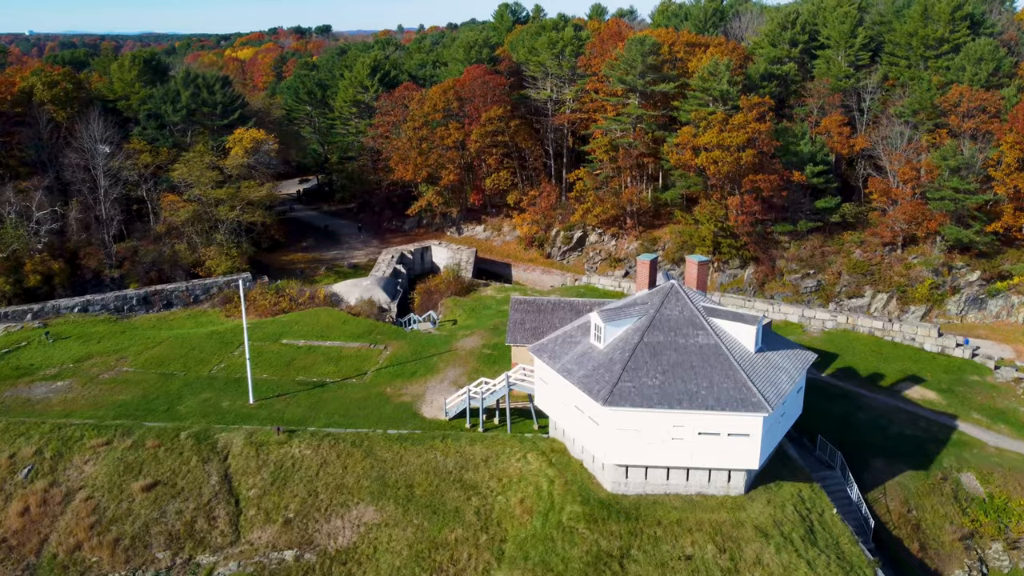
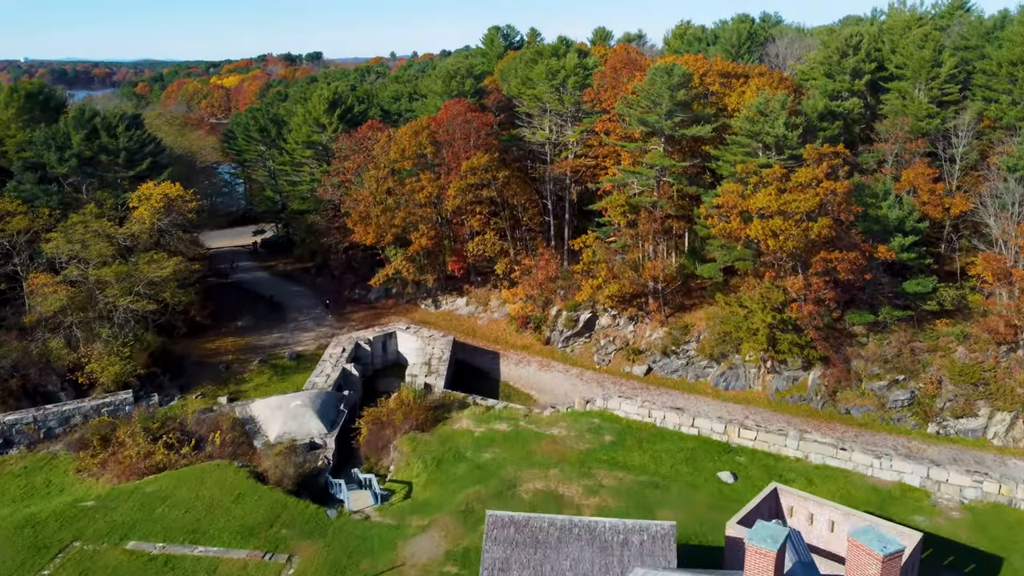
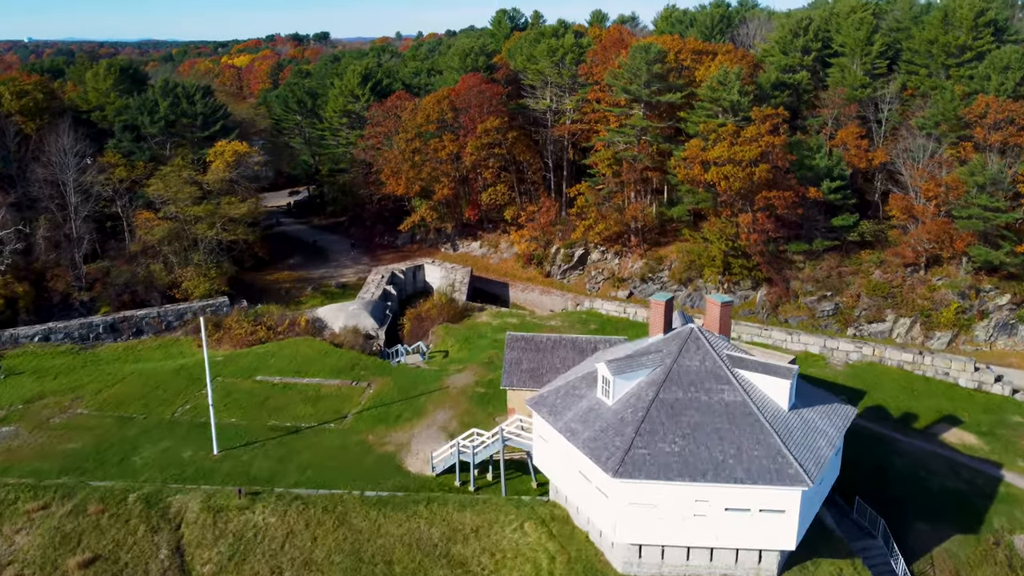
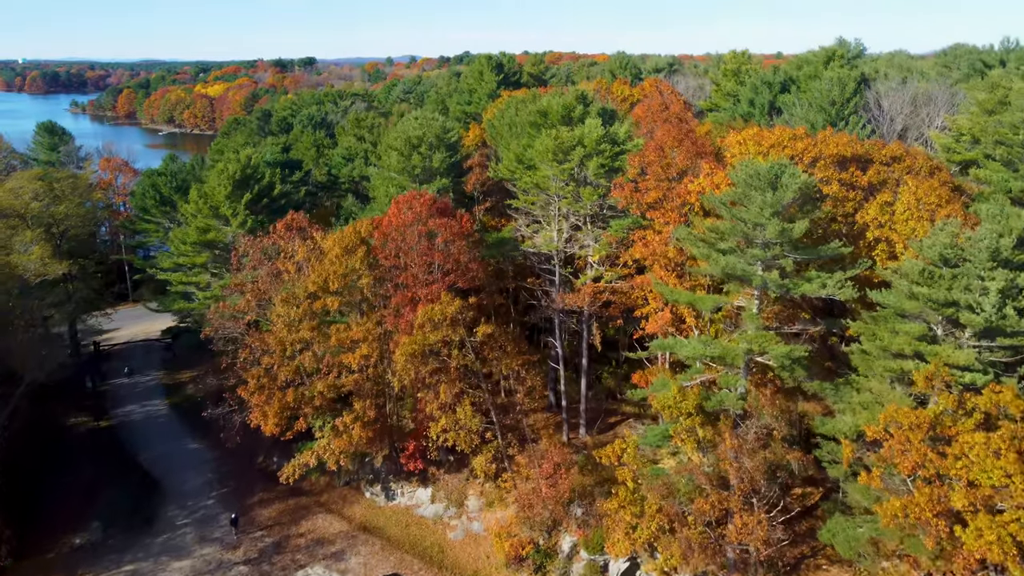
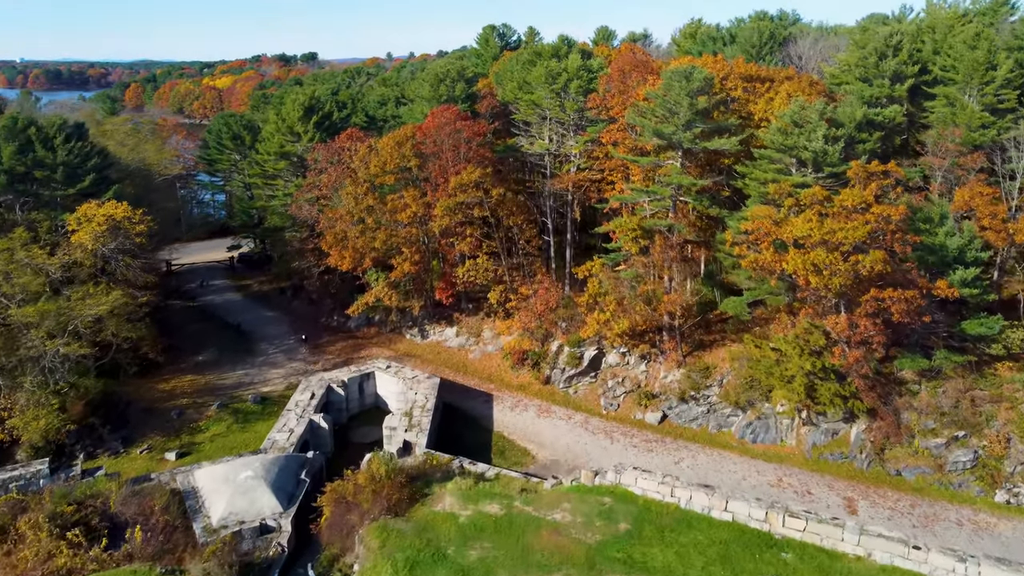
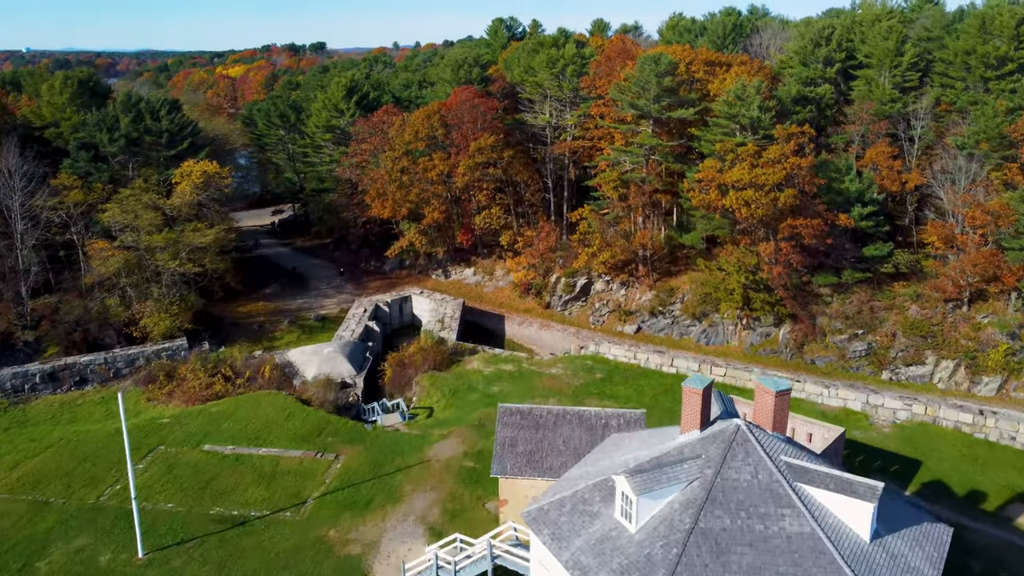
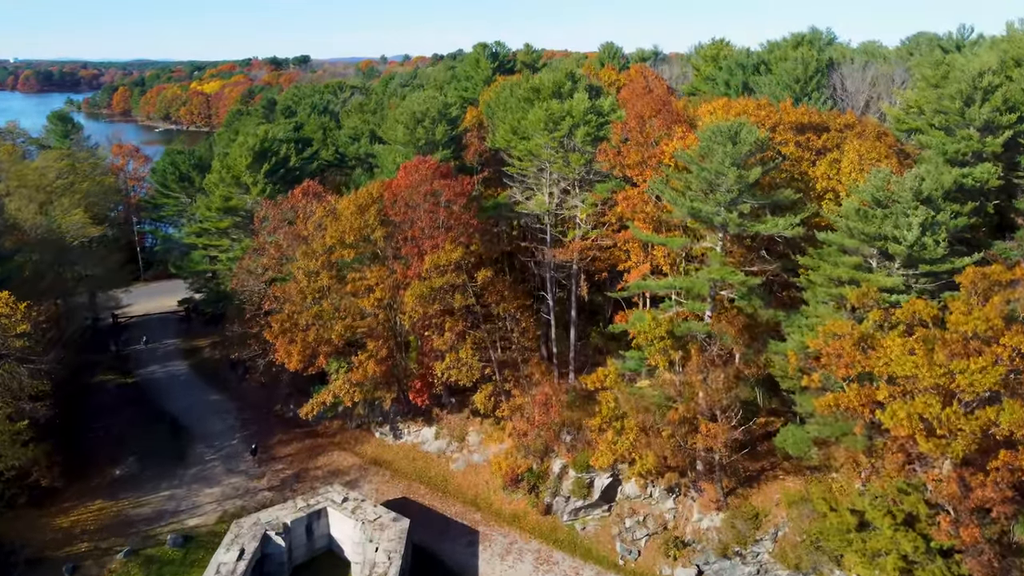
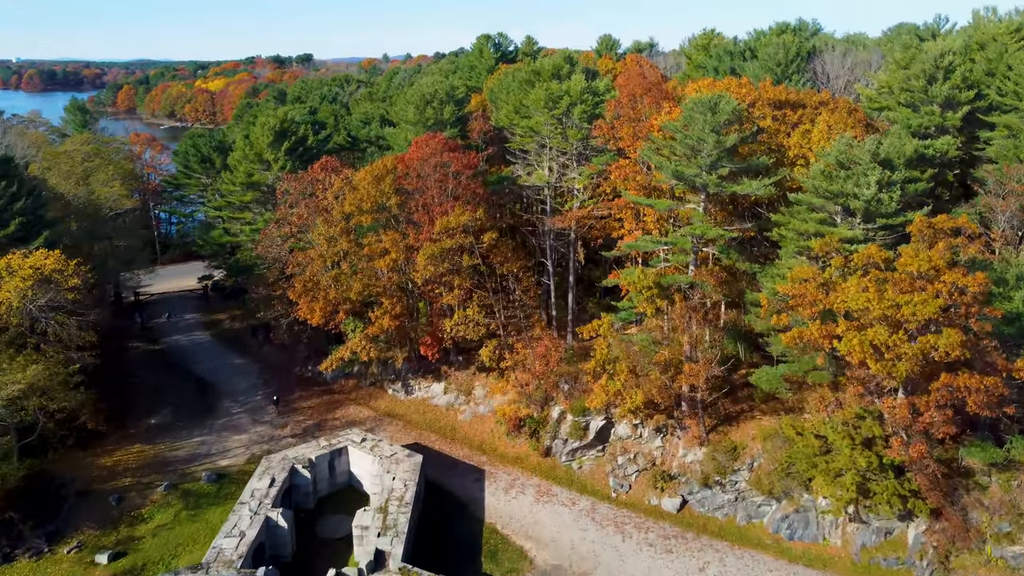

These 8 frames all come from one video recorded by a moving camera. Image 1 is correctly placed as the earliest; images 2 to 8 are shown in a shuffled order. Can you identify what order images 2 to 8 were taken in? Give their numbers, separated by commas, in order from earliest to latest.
3, 6, 2, 5, 8, 7, 4
